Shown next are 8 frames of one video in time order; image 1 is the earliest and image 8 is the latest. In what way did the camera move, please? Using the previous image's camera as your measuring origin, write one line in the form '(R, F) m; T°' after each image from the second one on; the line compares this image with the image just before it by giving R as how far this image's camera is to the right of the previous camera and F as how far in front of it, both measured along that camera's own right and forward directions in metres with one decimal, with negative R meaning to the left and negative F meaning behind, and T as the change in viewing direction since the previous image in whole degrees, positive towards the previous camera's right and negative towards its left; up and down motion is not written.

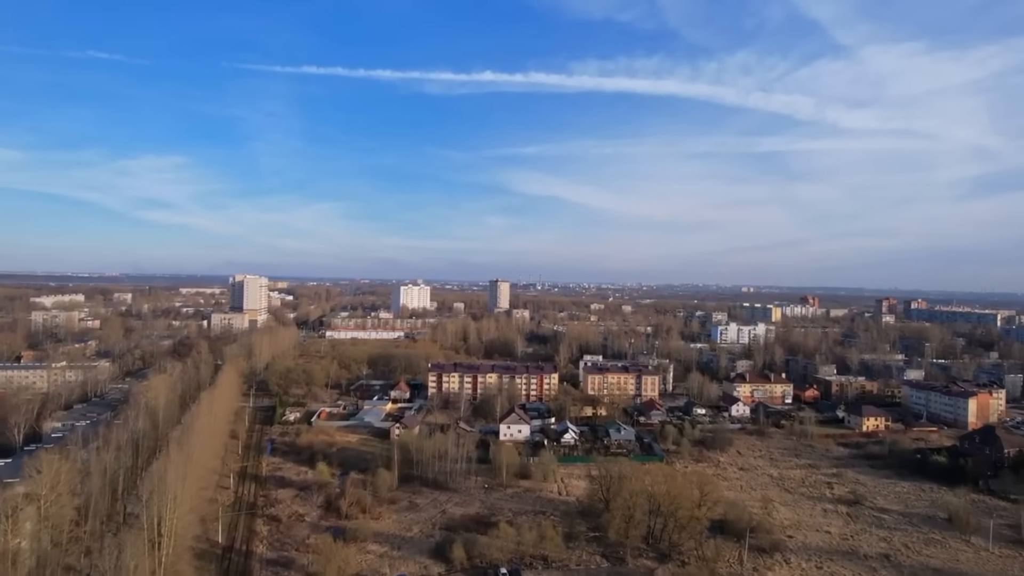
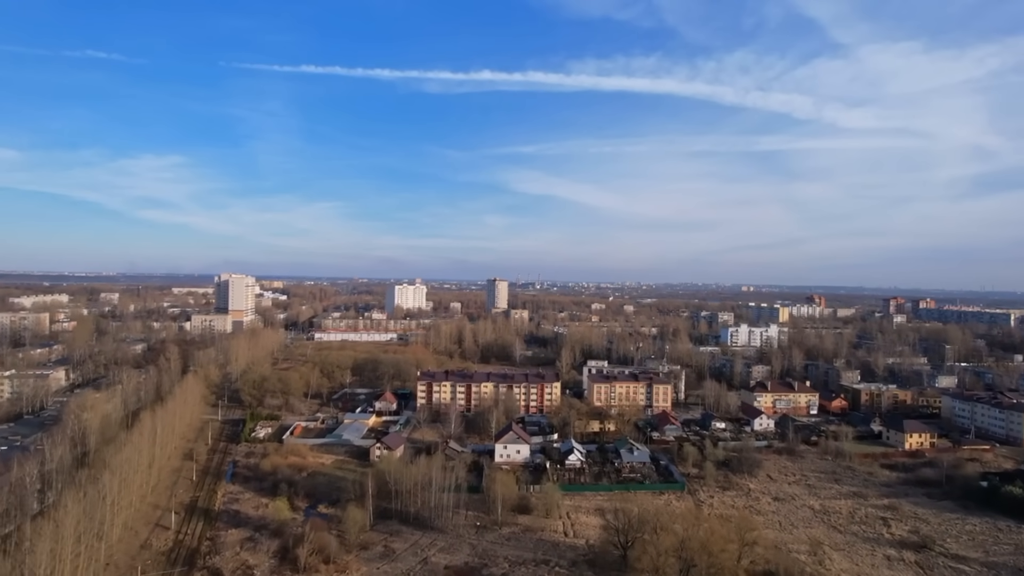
(0.0, +1.8) m; 0°
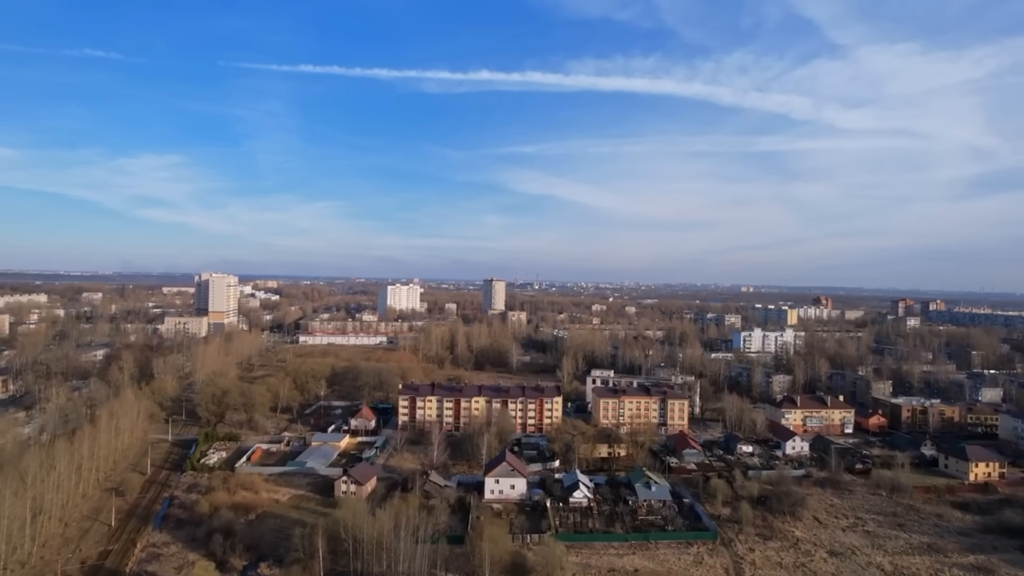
(+0.1, +2.2) m; 0°
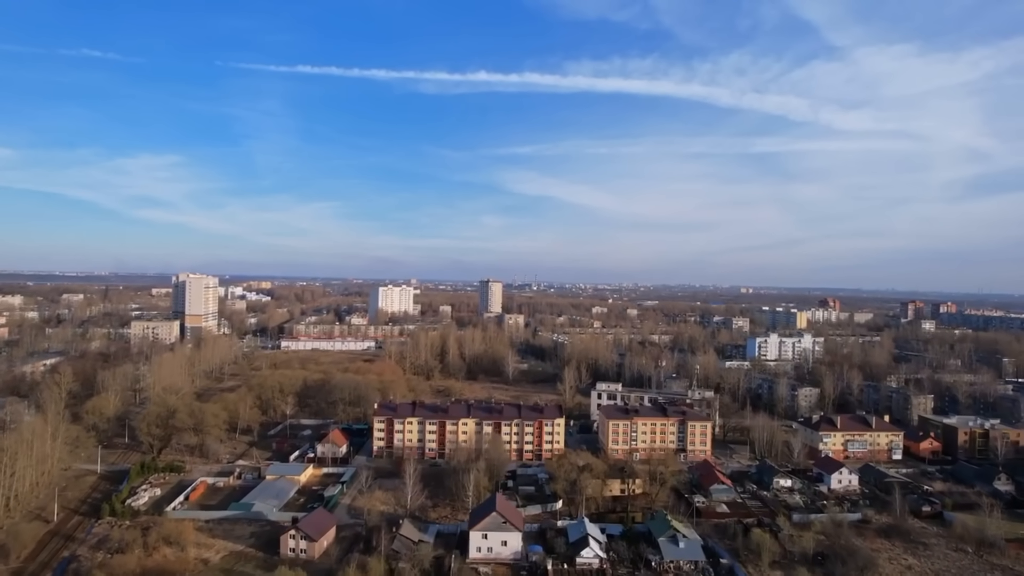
(+0.1, +2.2) m; 0°
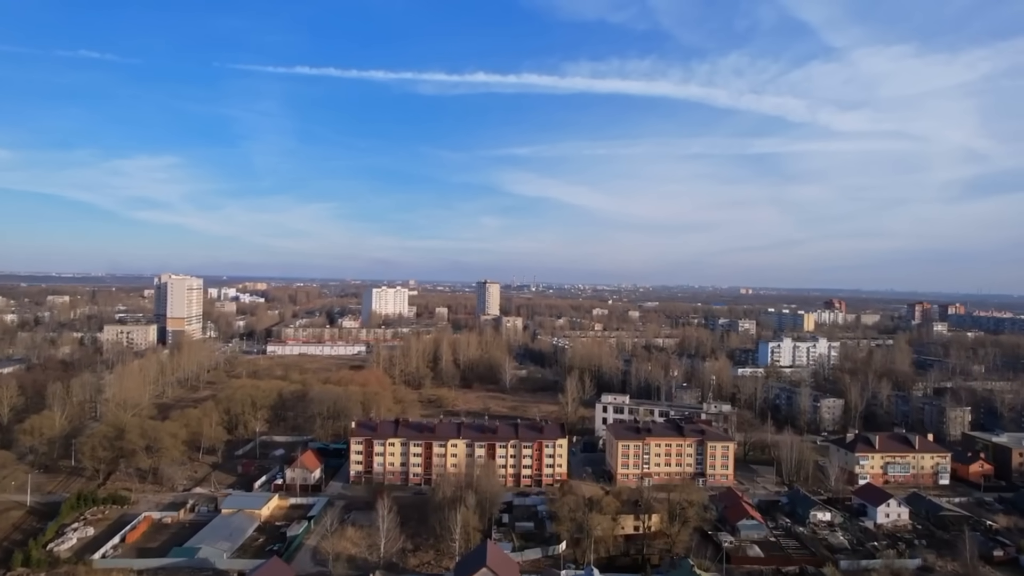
(0.0, +1.6) m; 0°
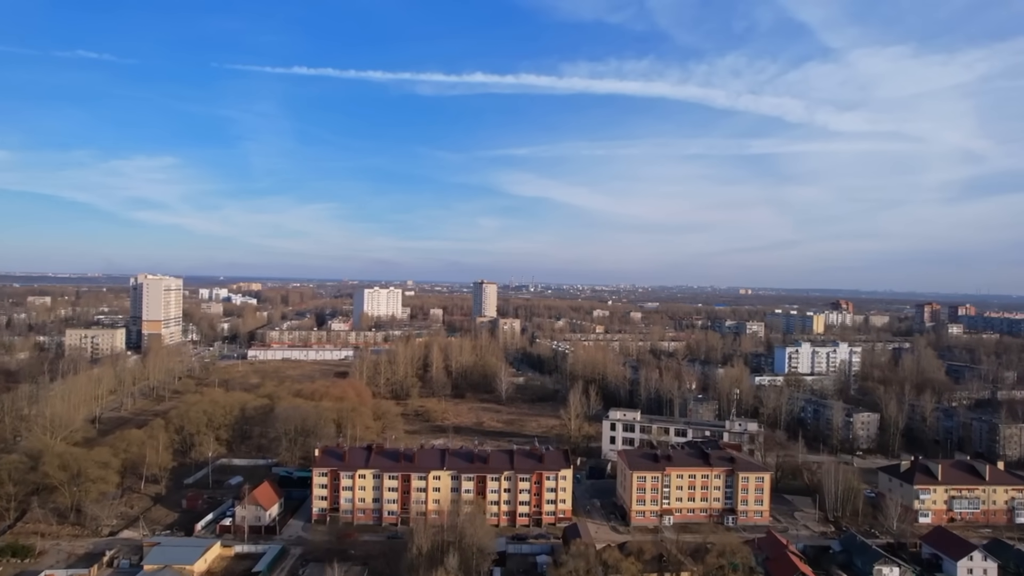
(+0.1, +1.9) m; 0°
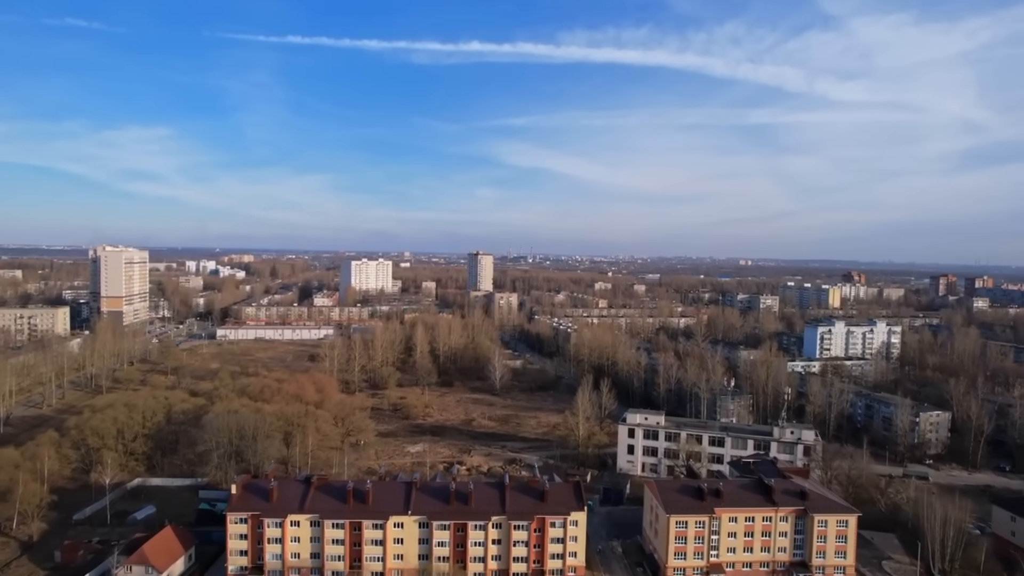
(+0.1, +2.9) m; 0°
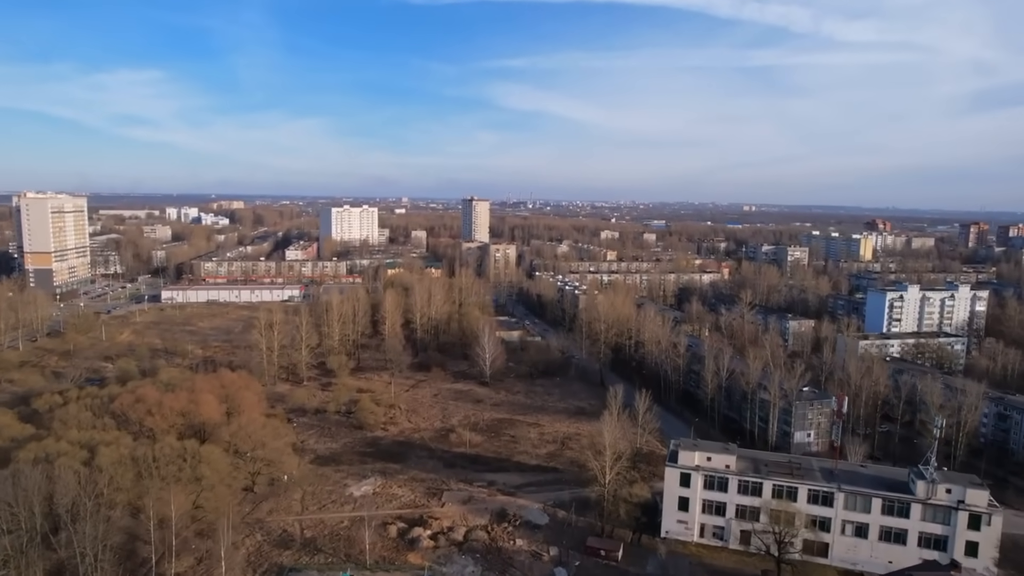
(+0.1, +4.2) m; 0°
